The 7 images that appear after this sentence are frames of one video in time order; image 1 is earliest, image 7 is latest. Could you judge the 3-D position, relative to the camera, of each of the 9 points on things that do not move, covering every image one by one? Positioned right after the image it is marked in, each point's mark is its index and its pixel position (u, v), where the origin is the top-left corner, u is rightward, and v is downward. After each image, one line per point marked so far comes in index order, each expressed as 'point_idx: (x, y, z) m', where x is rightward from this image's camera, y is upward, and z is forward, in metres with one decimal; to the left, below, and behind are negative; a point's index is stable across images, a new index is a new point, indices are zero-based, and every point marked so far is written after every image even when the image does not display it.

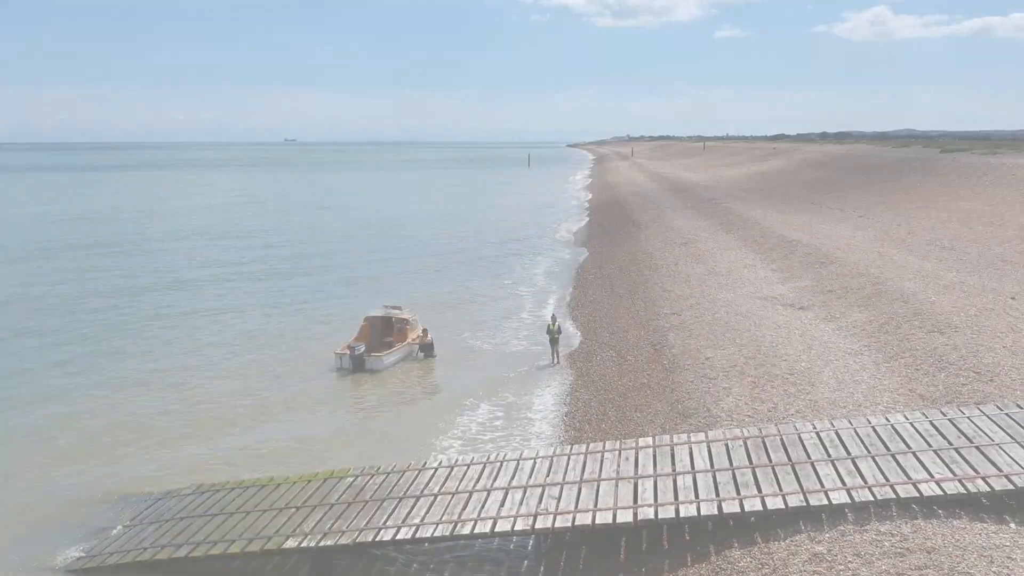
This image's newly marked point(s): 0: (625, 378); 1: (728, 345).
0: (+2.0, -1.6, +14.6) m
1: (+3.9, -1.0, +14.8) m
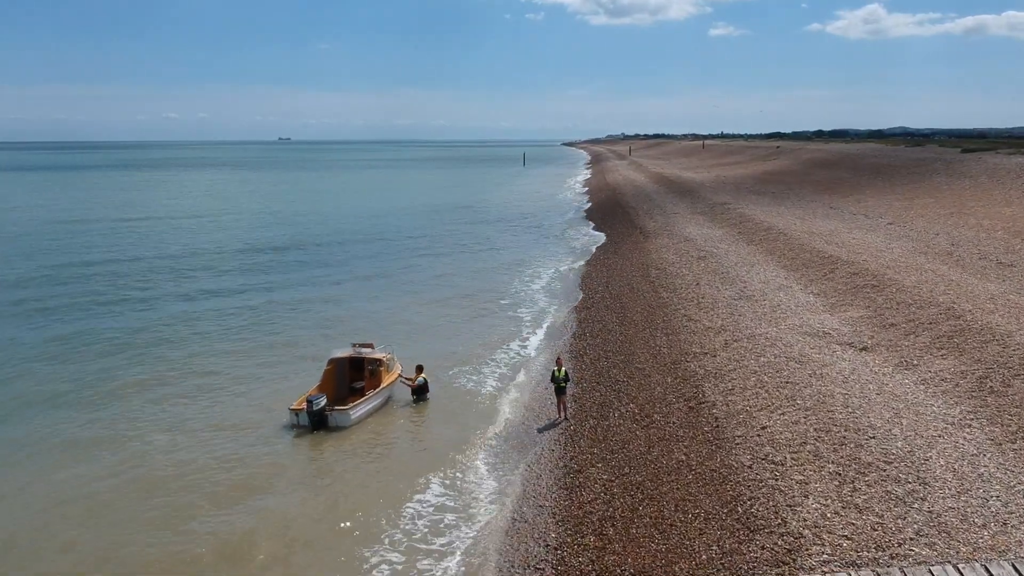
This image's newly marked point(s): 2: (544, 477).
0: (+2.0, -2.3, +11.3) m
1: (+3.9, -1.7, +11.5) m
2: (+0.5, -2.6, +11.5) m
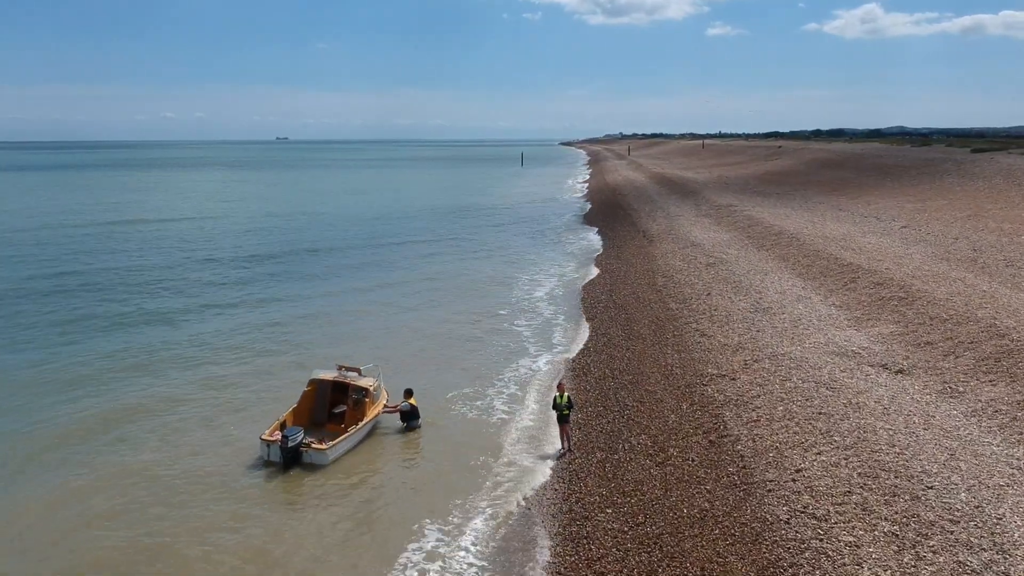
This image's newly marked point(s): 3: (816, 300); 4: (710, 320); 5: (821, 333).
0: (+2.0, -2.5, +9.9) m
1: (+3.8, -1.9, +10.1) m
2: (+0.4, -2.9, +10.1) m
3: (+6.8, -0.3, +18.3) m
4: (+4.2, -0.7, +17.6) m
5: (+5.8, -0.9, +15.4) m
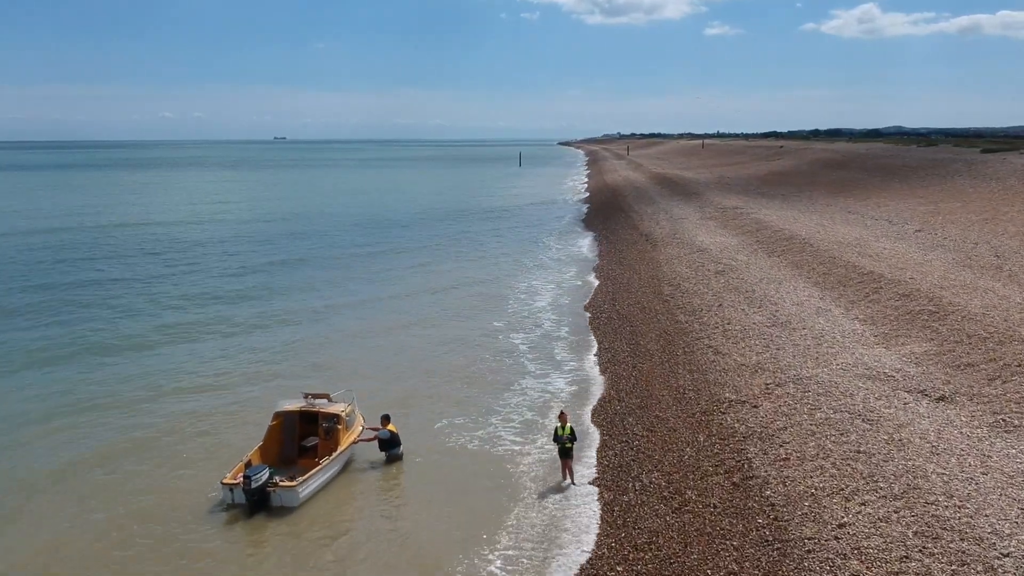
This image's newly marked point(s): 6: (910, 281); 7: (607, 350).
0: (+1.9, -2.8, +8.5) m
1: (+3.8, -2.2, +8.8) m
2: (+0.4, -3.2, +8.7) m
3: (+6.8, -0.5, +17.0) m
4: (+4.2, -0.9, +16.2) m
5: (+5.8, -1.1, +14.1) m
6: (+9.0, +0.2, +18.6) m
7: (+2.0, -1.3, +17.6) m
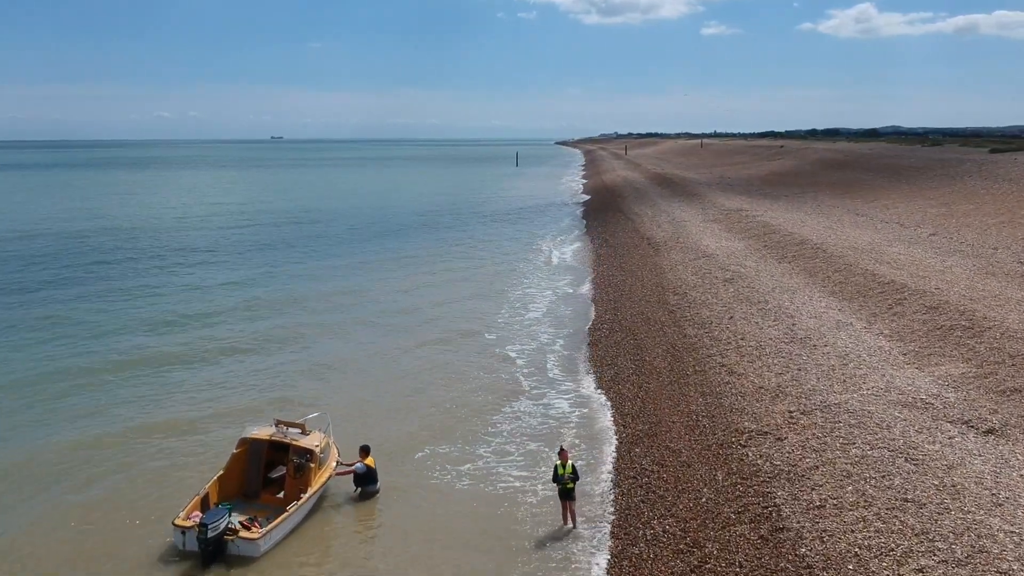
0: (+1.8, -3.0, +7.2) m
1: (+3.7, -2.4, +7.4) m
2: (+0.3, -3.4, +7.3) m
3: (+6.7, -0.8, +15.6) m
4: (+4.1, -1.2, +14.9) m
5: (+5.7, -1.3, +12.7) m
6: (+8.9, -0.1, +17.3) m
7: (+1.9, -1.6, +16.2) m
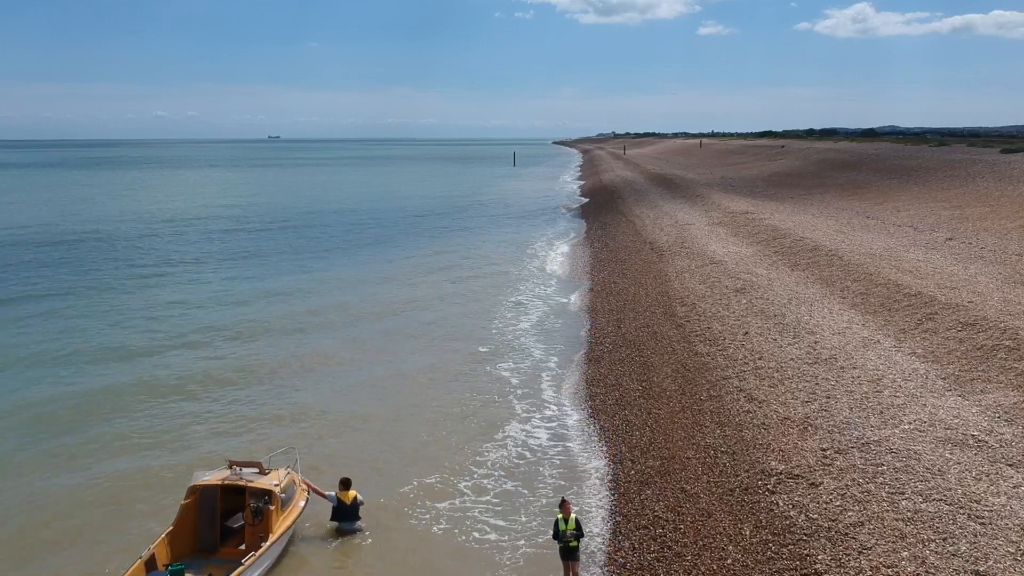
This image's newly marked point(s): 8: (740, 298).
0: (+1.8, -3.3, +5.8) m
1: (+3.6, -2.7, +6.0) m
2: (+0.3, -3.7, +5.9) m
3: (+6.6, -1.0, +14.2) m
4: (+4.0, -1.4, +13.4) m
5: (+5.6, -1.6, +11.3) m
6: (+8.8, -0.3, +15.9) m
7: (+1.8, -1.8, +14.8) m
8: (+5.4, -0.2, +19.2) m
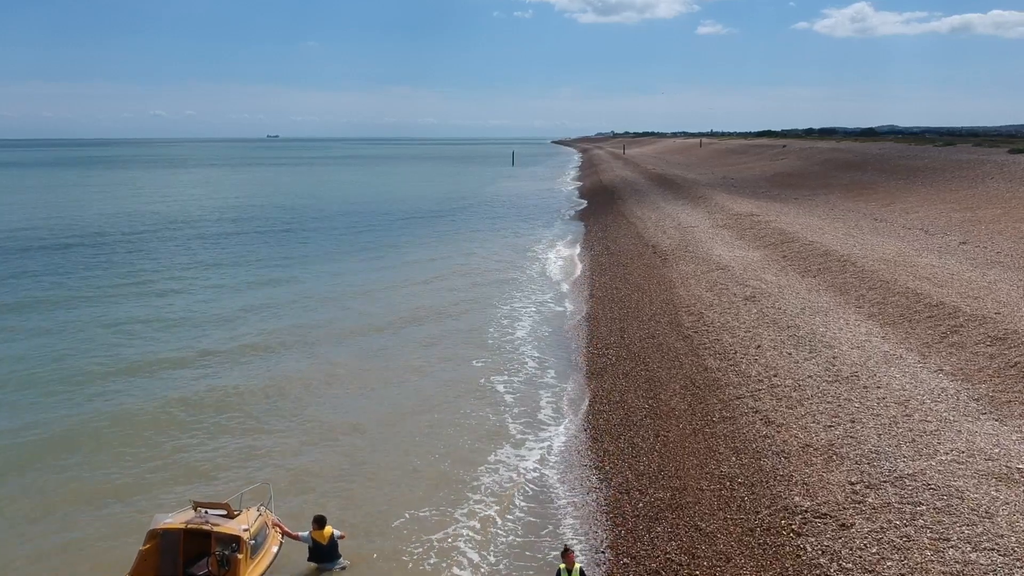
0: (+1.8, -3.5, +4.8) m
1: (+3.6, -2.9, +5.0) m
2: (+0.2, -3.9, +4.9) m
3: (+6.5, -1.2, +13.3) m
4: (+4.0, -1.6, +12.5) m
5: (+5.6, -1.8, +10.4) m
6: (+8.8, -0.5, +14.9) m
7: (+1.8, -2.0, +13.8) m
8: (+5.3, -0.4, +18.2) m
